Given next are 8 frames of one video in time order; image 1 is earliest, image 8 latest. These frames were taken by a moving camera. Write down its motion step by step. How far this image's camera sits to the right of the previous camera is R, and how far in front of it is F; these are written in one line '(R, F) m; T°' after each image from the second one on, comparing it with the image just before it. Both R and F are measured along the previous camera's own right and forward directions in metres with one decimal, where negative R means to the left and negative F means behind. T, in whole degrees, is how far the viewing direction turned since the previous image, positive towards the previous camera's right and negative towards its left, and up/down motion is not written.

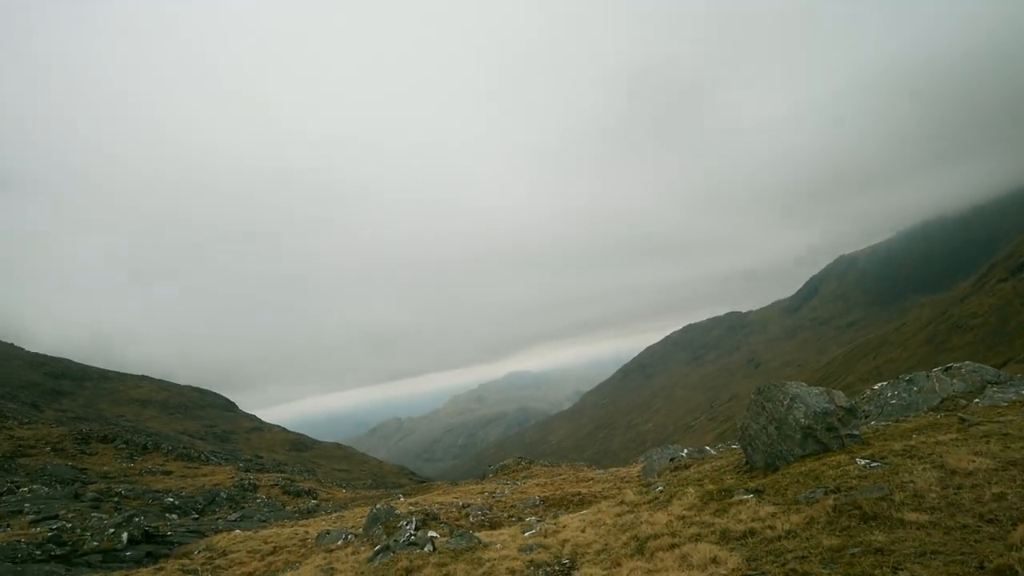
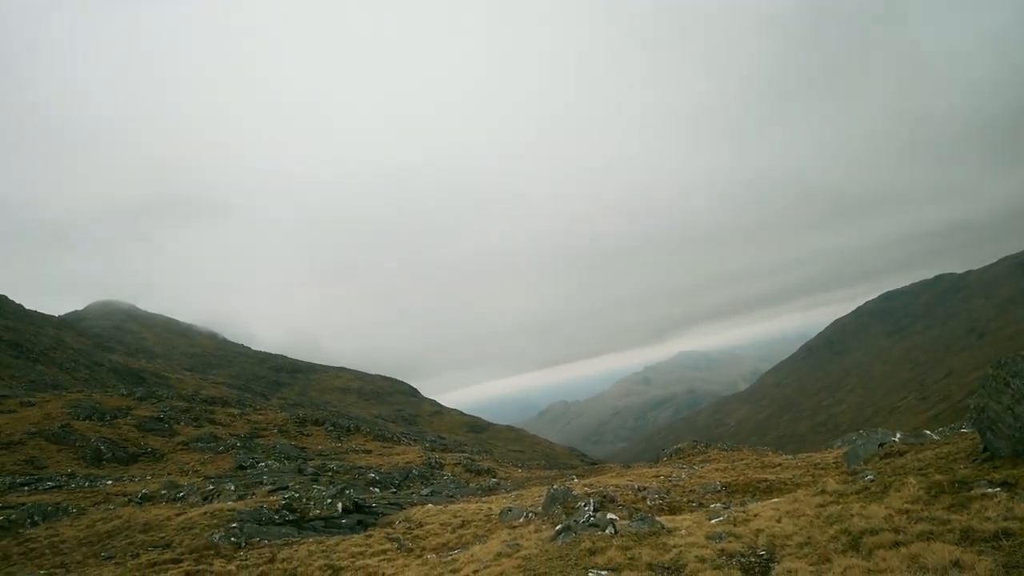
(-0.4, +0.4) m; -16°
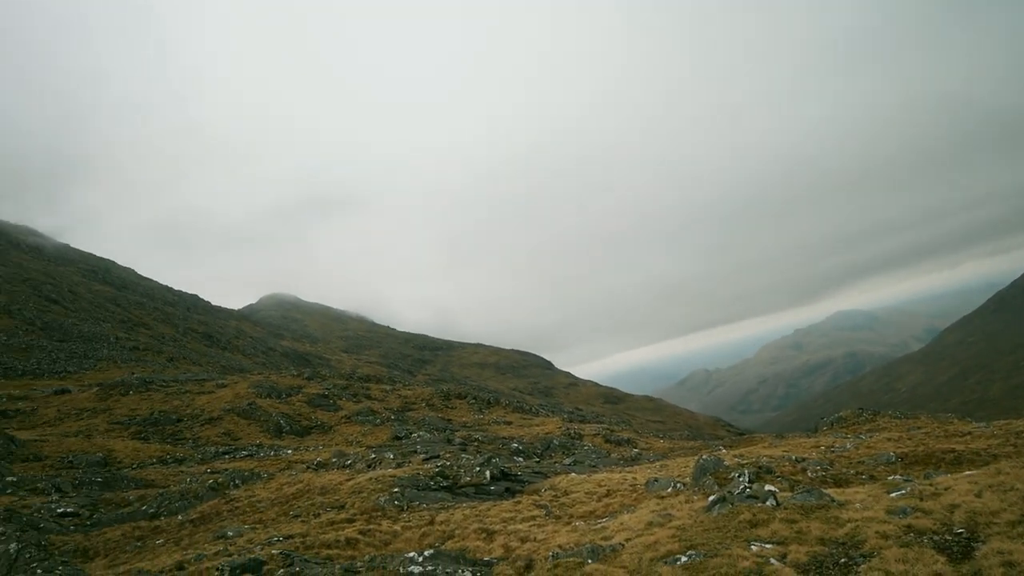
(-0.3, +0.3) m; -13°
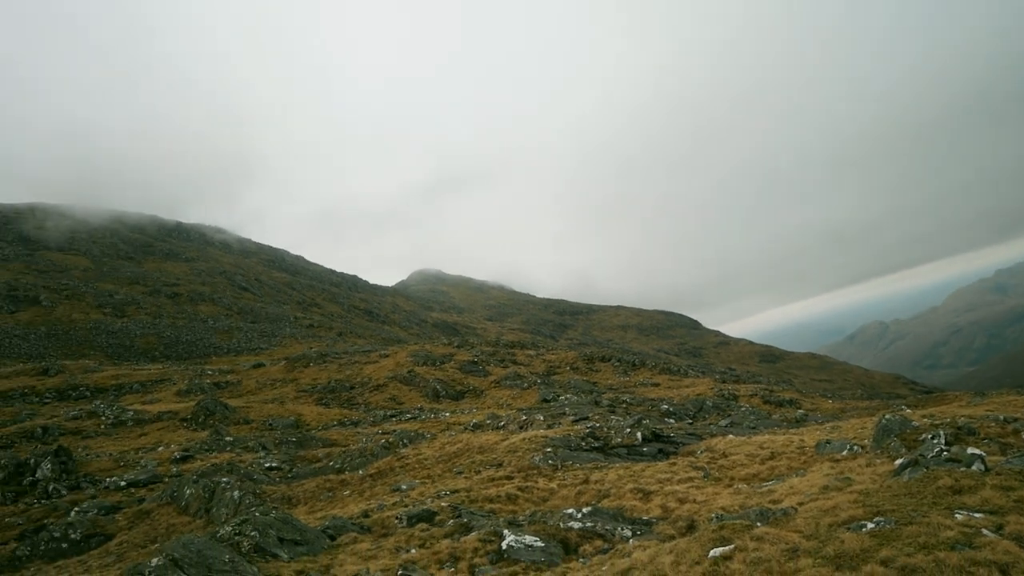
(-0.3, +0.2) m; -14°
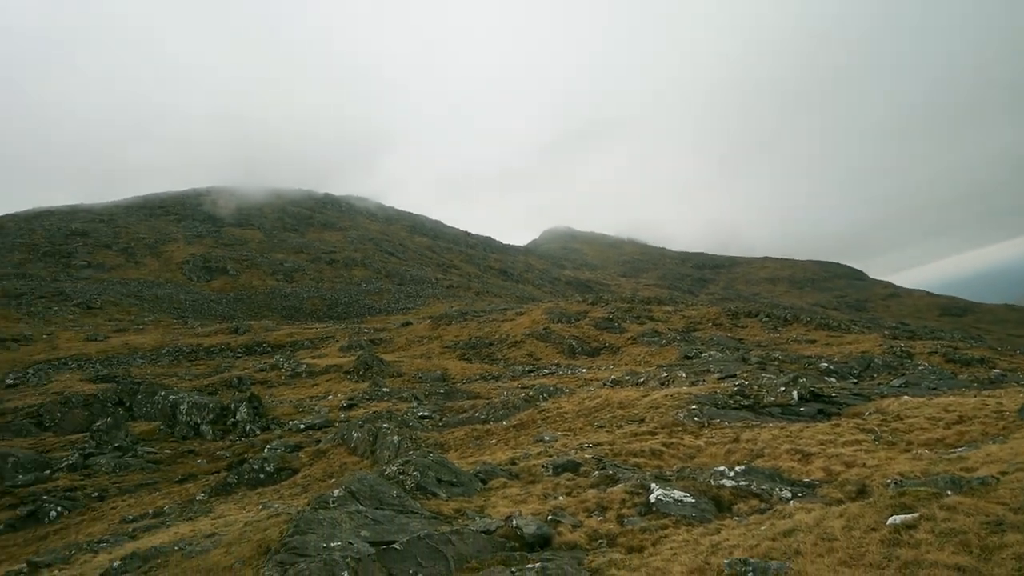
(-0.4, +0.1) m; -13°
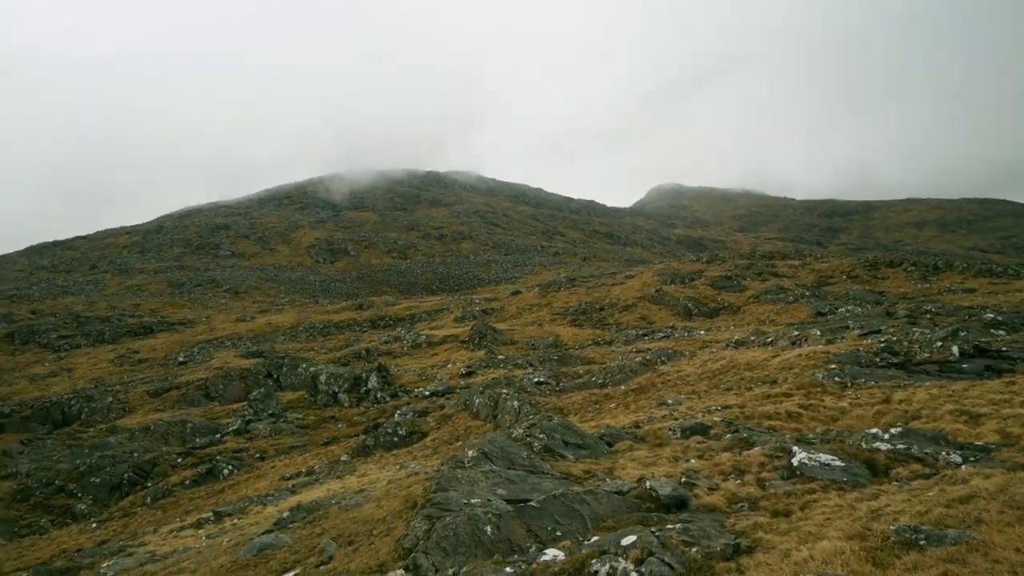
(-0.5, 0.0) m; -11°
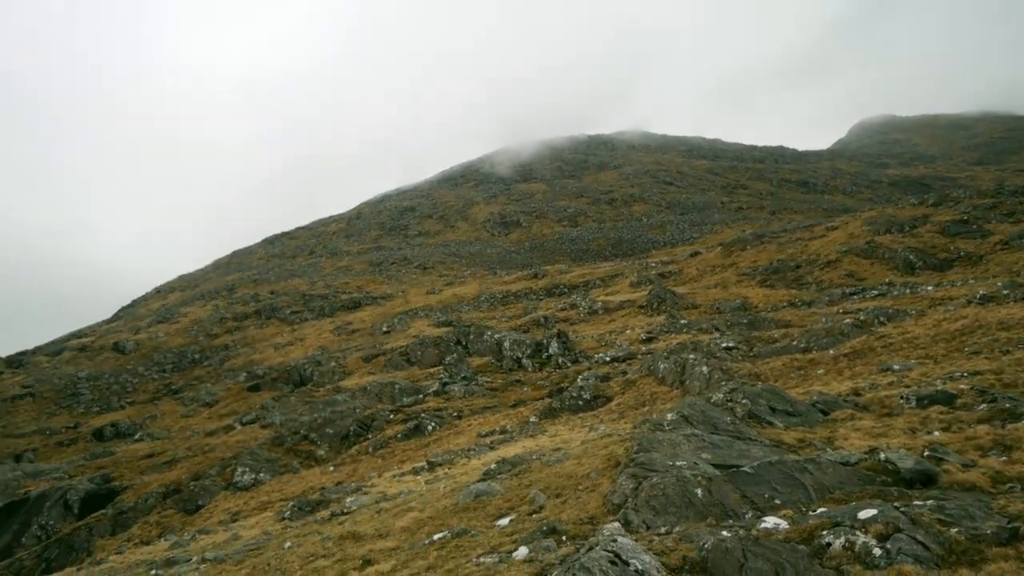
(-0.9, -0.2) m; -17°
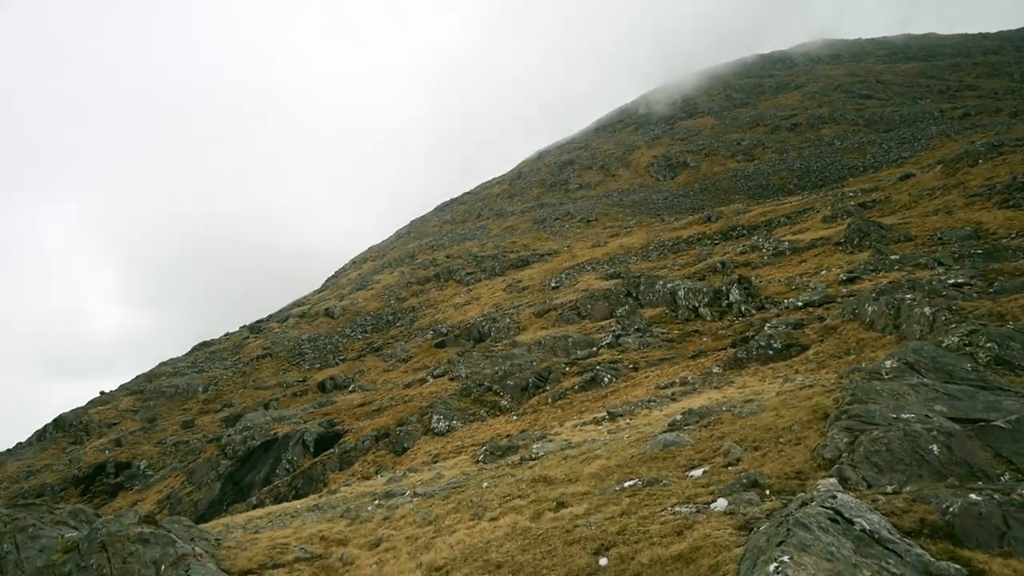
(-0.5, +0.2) m; -17°
